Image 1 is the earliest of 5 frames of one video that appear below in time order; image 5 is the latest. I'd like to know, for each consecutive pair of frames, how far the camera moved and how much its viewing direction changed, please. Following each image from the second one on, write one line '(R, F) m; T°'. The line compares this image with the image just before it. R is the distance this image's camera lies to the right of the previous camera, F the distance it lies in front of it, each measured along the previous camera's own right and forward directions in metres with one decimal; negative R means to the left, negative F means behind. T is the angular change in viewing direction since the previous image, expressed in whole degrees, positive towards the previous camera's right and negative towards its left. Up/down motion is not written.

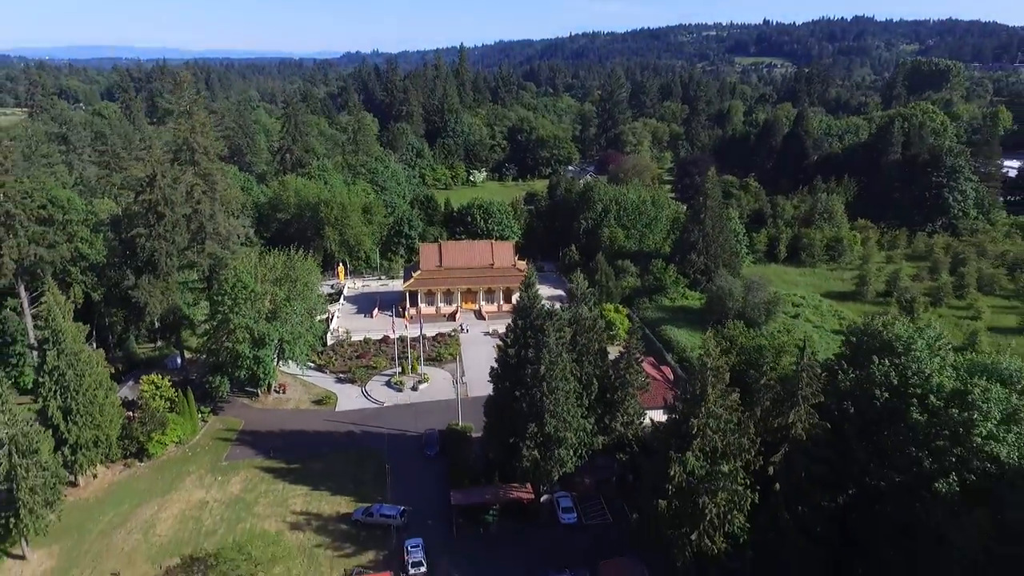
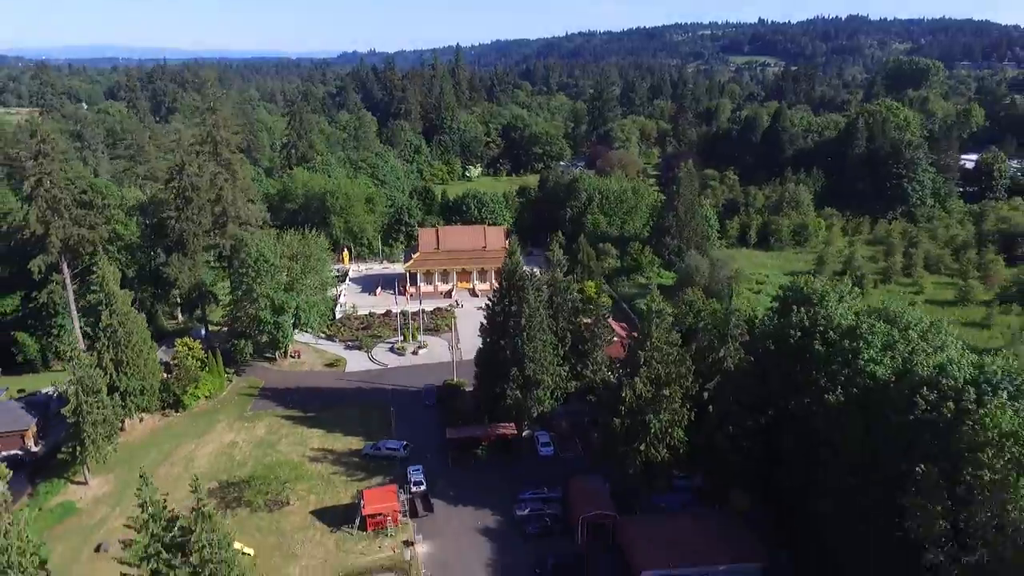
(+0.5, -4.5) m; 0°
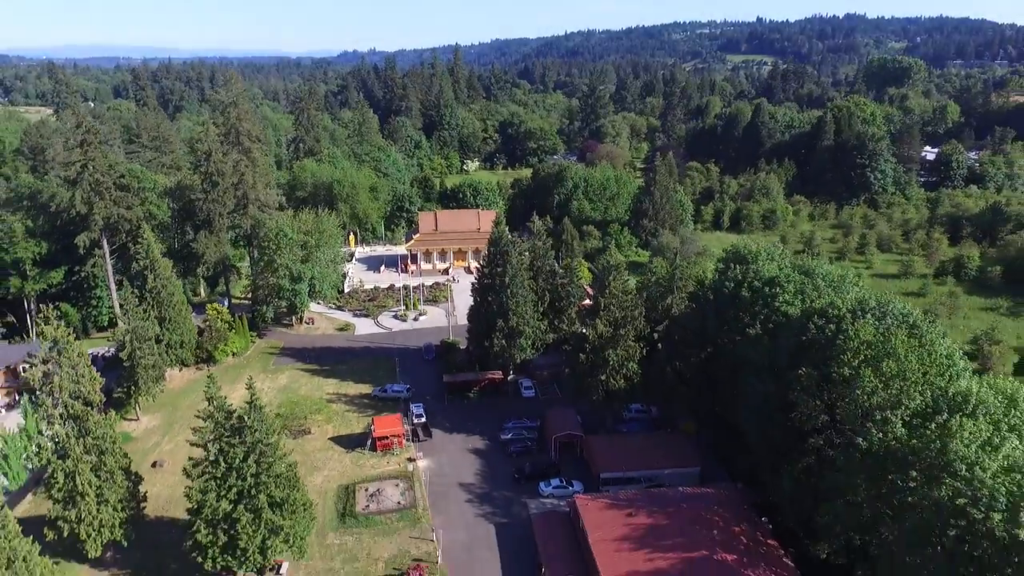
(+0.6, -5.1) m; 0°
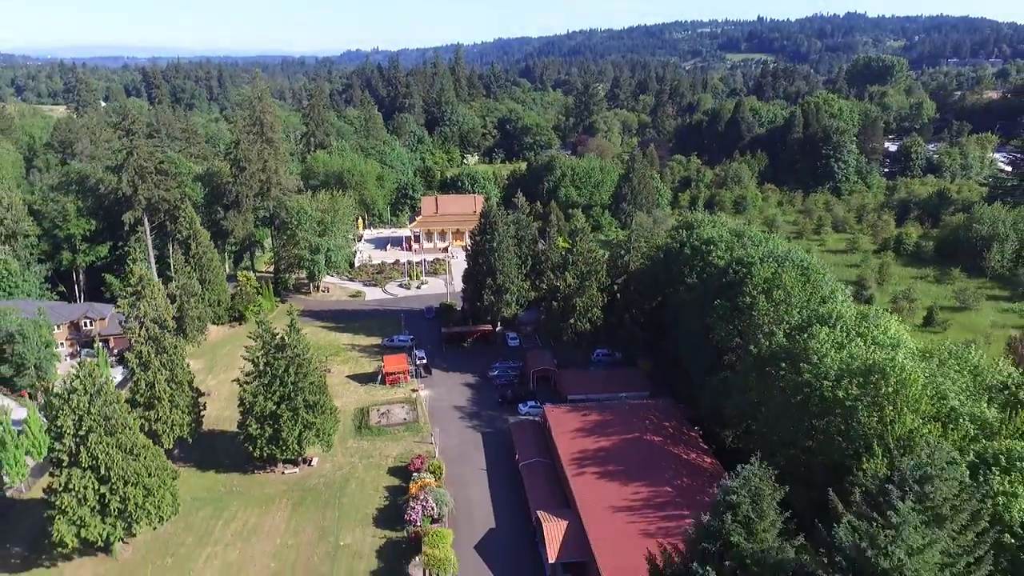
(+0.8, -6.3) m; 0°
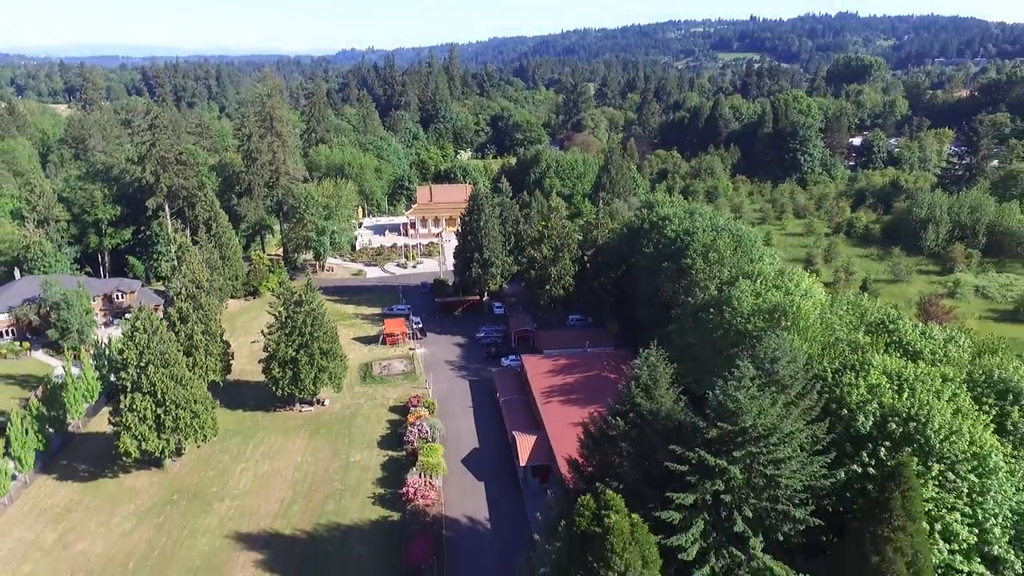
(+0.7, -5.4) m; 0°
